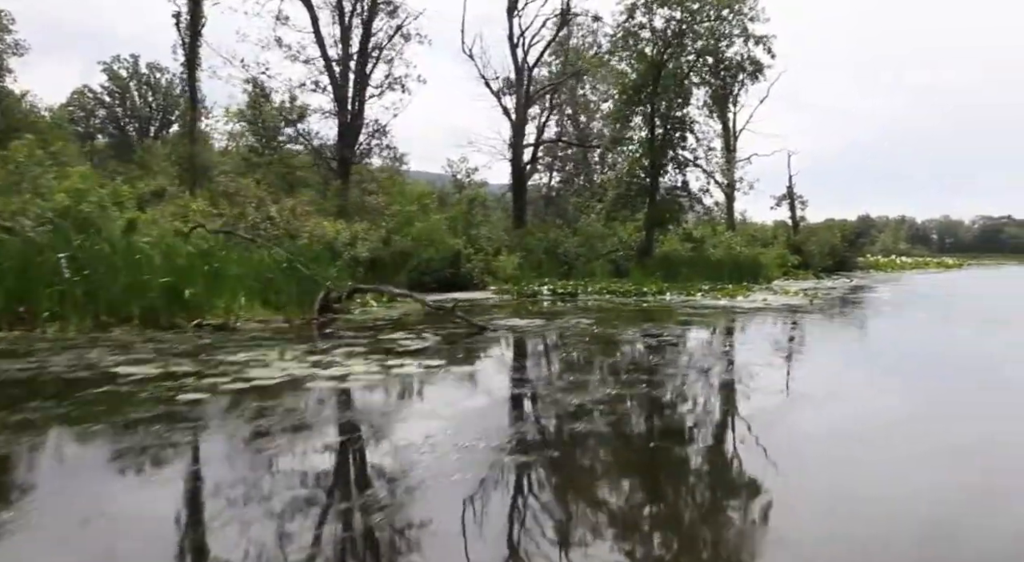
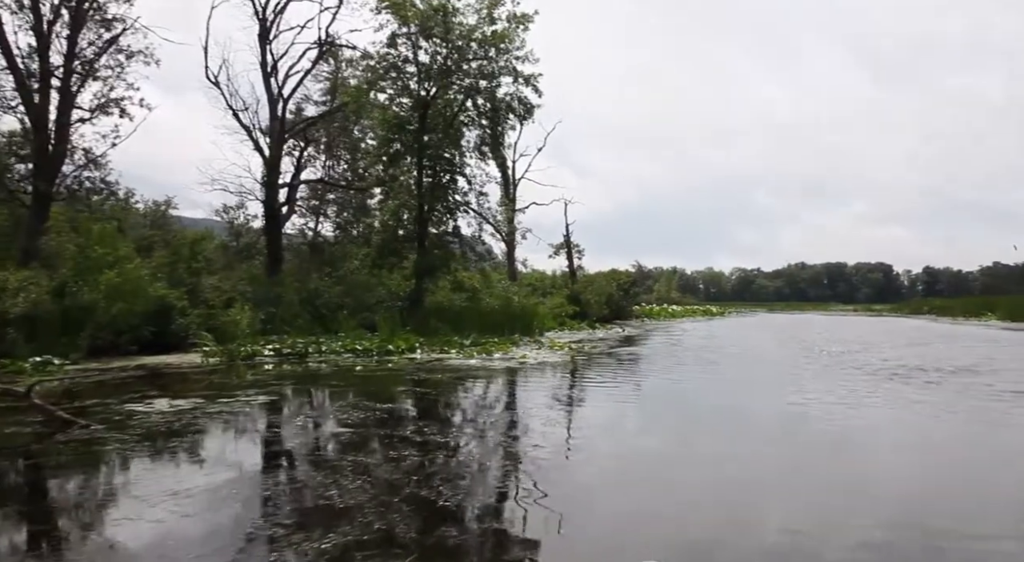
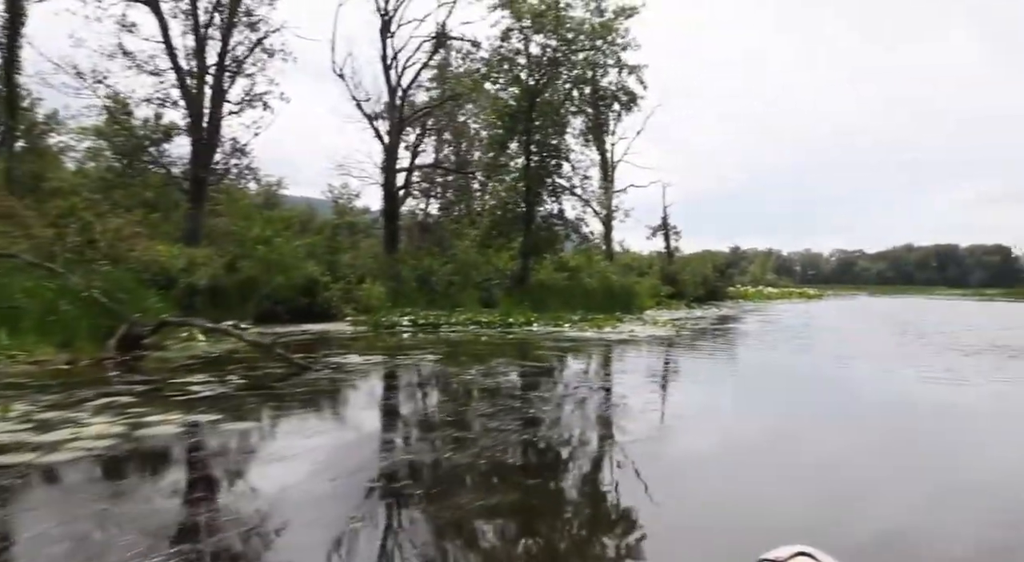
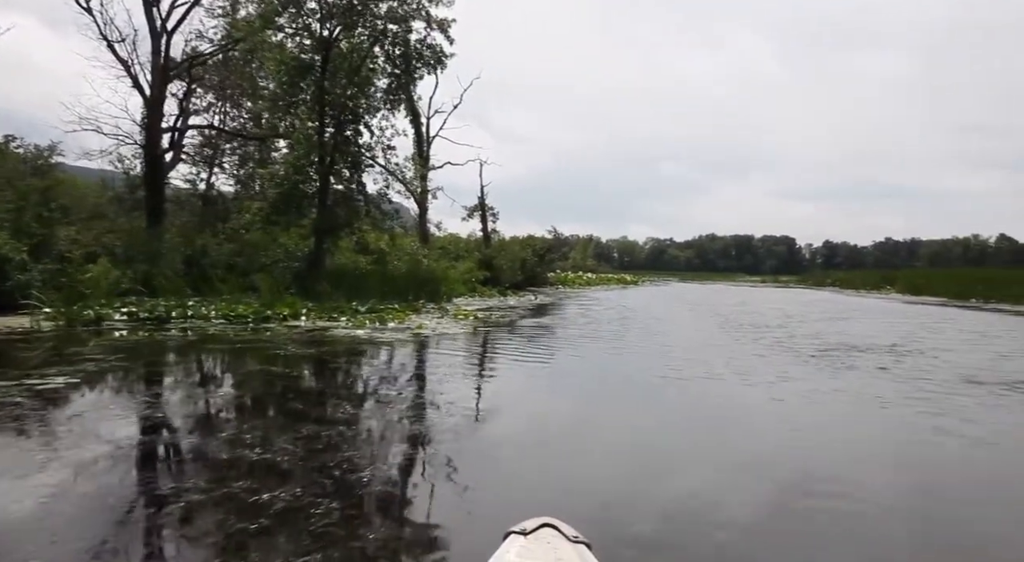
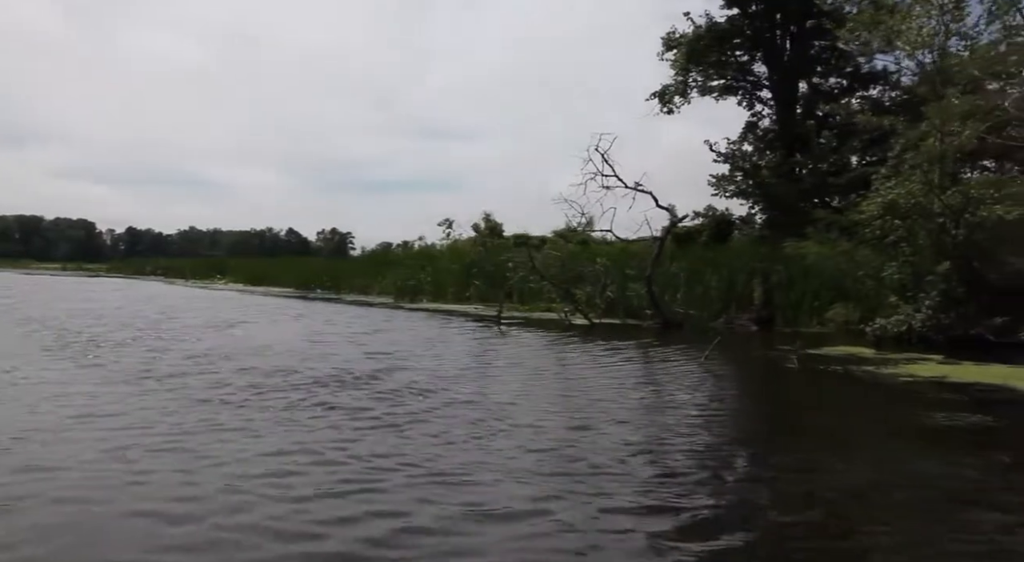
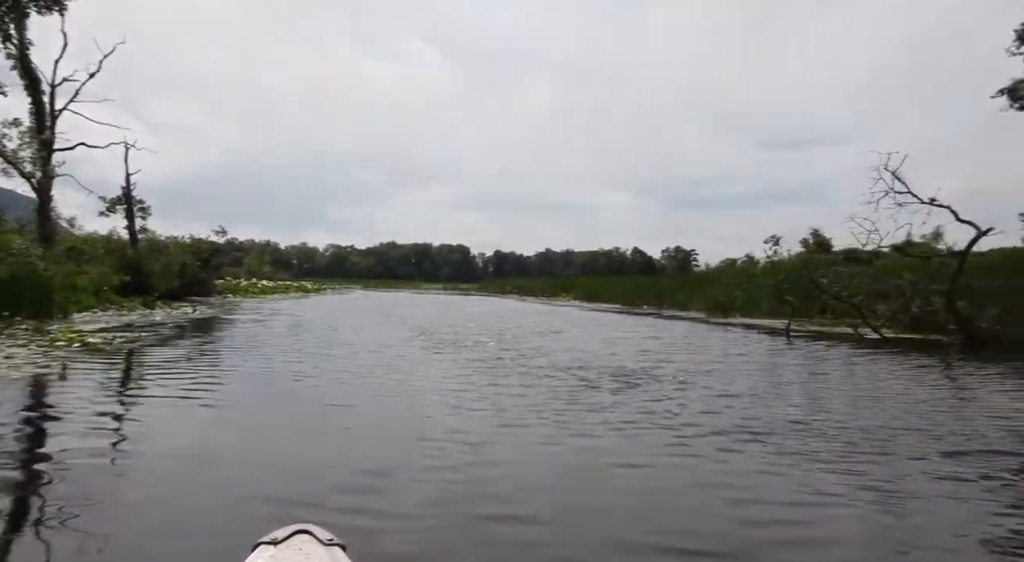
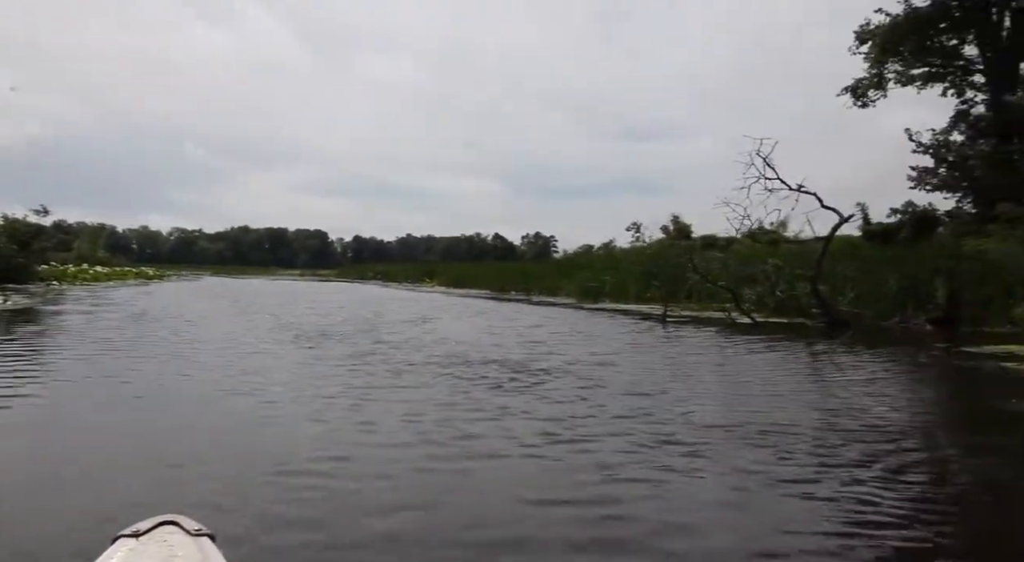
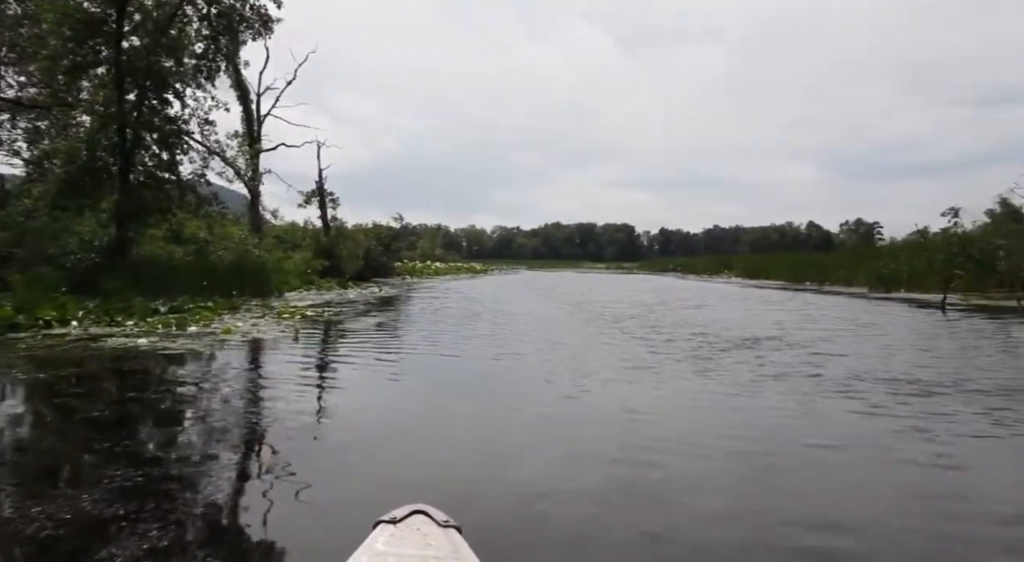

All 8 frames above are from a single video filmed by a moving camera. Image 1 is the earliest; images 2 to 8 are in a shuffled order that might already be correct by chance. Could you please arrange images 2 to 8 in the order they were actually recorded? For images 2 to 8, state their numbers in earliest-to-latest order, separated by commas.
3, 2, 4, 8, 6, 7, 5
